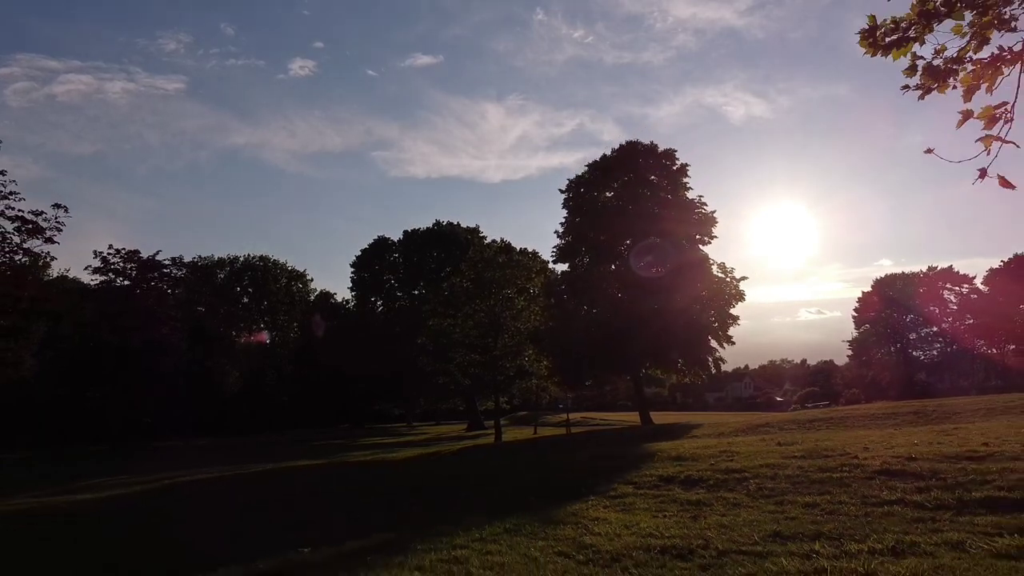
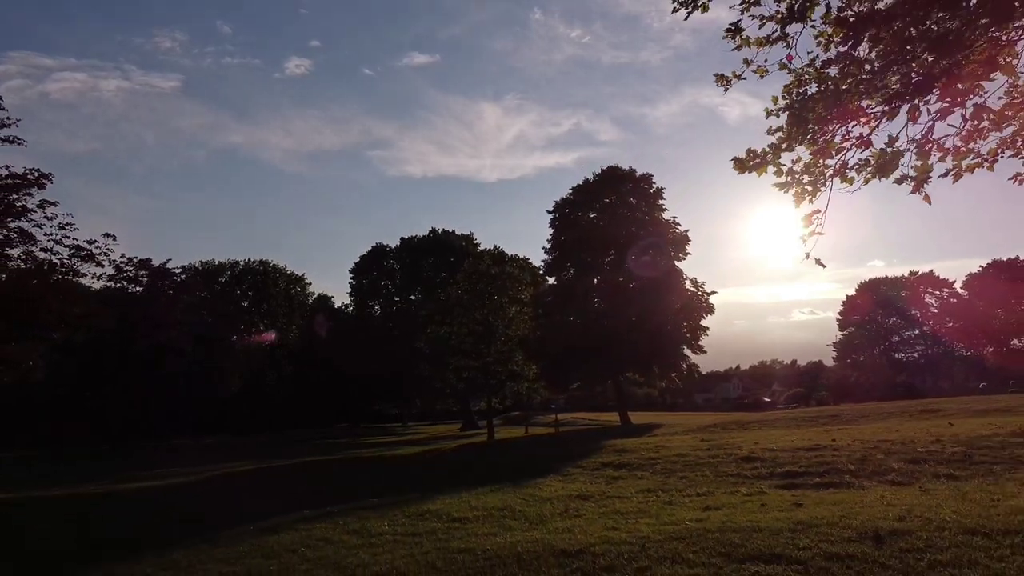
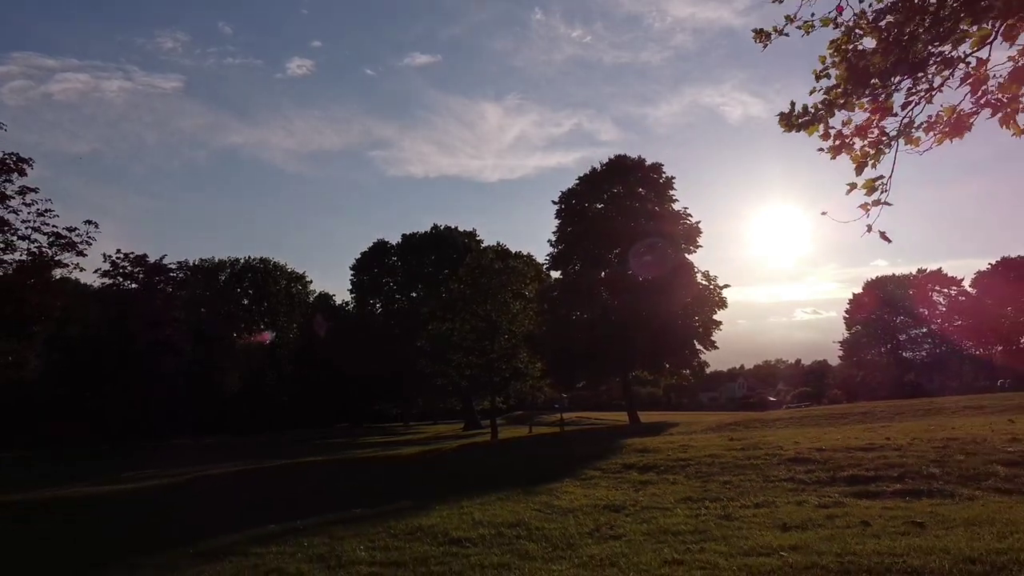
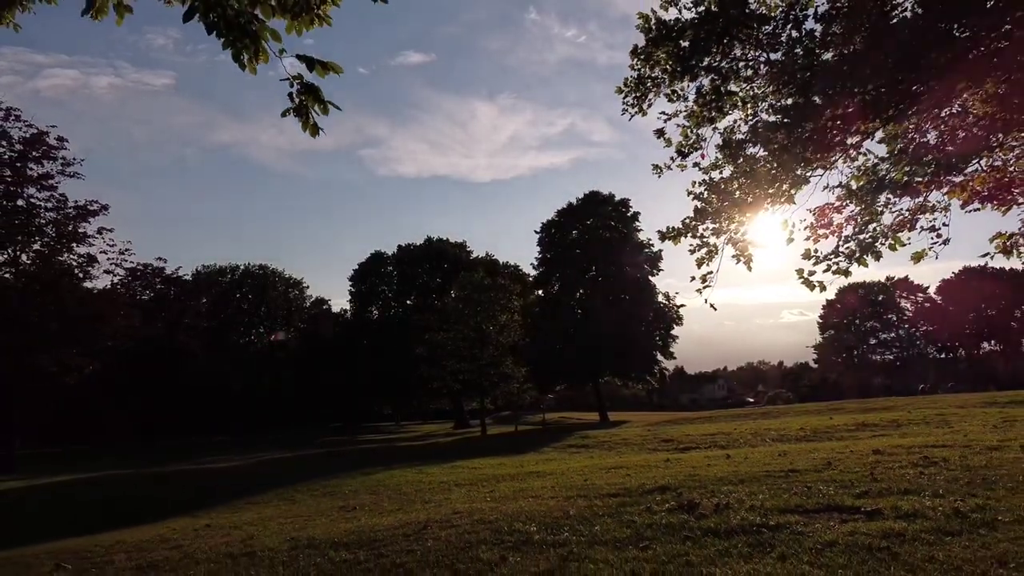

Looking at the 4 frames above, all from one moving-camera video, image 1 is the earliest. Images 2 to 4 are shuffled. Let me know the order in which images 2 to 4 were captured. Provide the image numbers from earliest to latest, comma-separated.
3, 2, 4
